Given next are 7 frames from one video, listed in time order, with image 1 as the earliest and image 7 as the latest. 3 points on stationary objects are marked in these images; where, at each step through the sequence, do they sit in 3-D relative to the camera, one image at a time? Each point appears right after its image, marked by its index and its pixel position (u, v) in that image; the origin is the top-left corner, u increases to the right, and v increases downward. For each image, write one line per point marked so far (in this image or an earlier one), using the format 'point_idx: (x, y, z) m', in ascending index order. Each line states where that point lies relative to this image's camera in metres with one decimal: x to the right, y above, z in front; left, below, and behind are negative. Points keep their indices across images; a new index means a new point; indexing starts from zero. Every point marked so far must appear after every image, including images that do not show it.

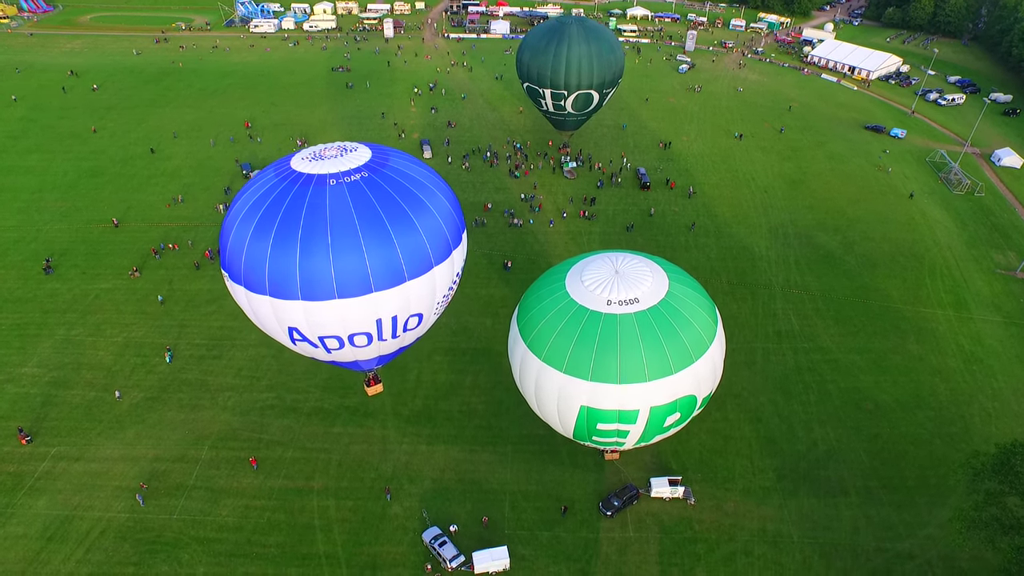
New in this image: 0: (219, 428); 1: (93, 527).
0: (-10.9, -5.2, +19.8) m
1: (-13.4, -7.7, +17.0) m
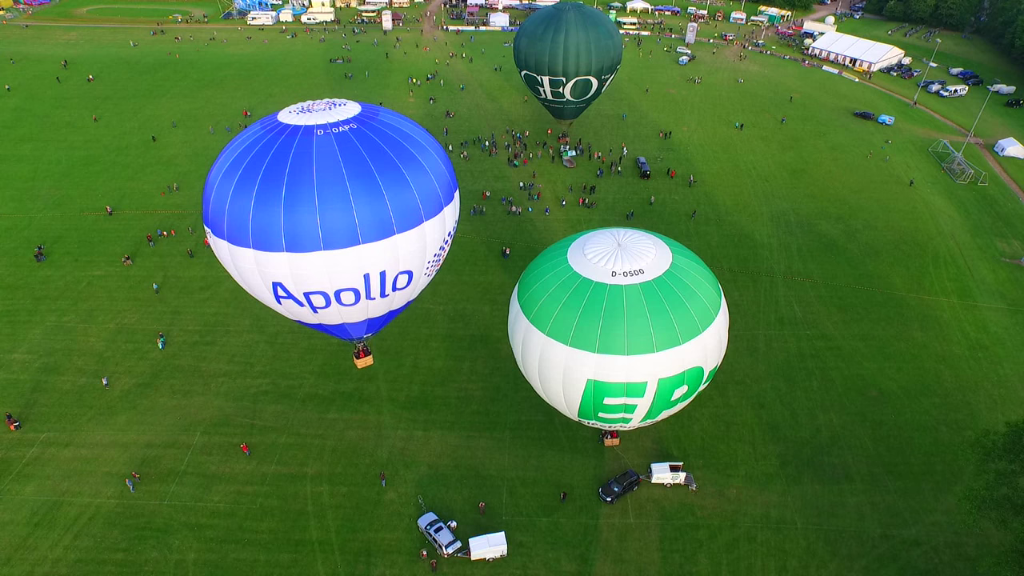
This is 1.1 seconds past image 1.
0: (-11.0, -4.6, +19.4) m
1: (-13.5, -7.1, +16.6) m
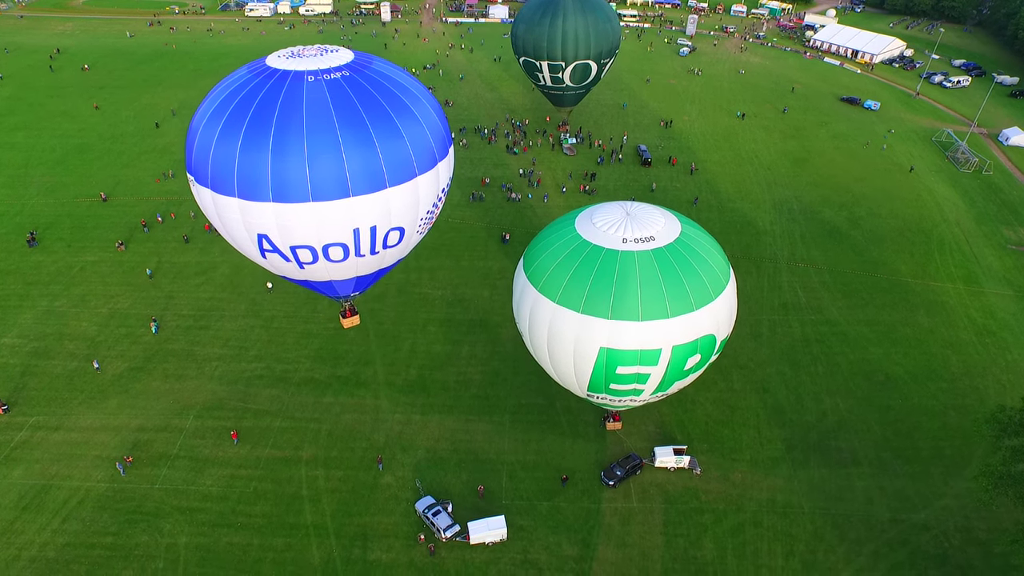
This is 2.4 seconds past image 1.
0: (-11.0, -3.9, +19.0) m
1: (-13.5, -6.4, +16.2) m
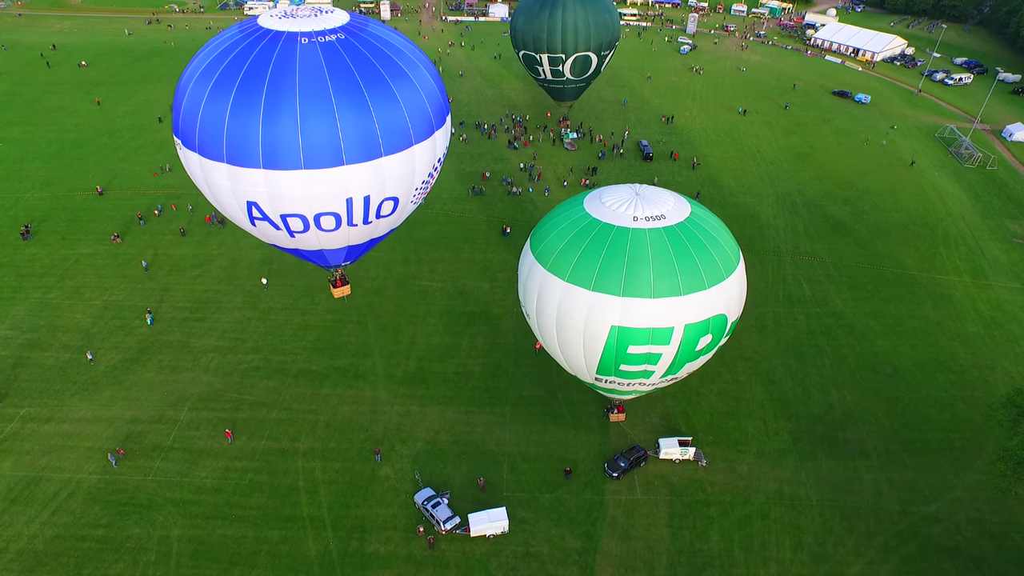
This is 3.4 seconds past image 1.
0: (-11.0, -3.6, +18.6) m
1: (-13.5, -6.0, +15.8) m
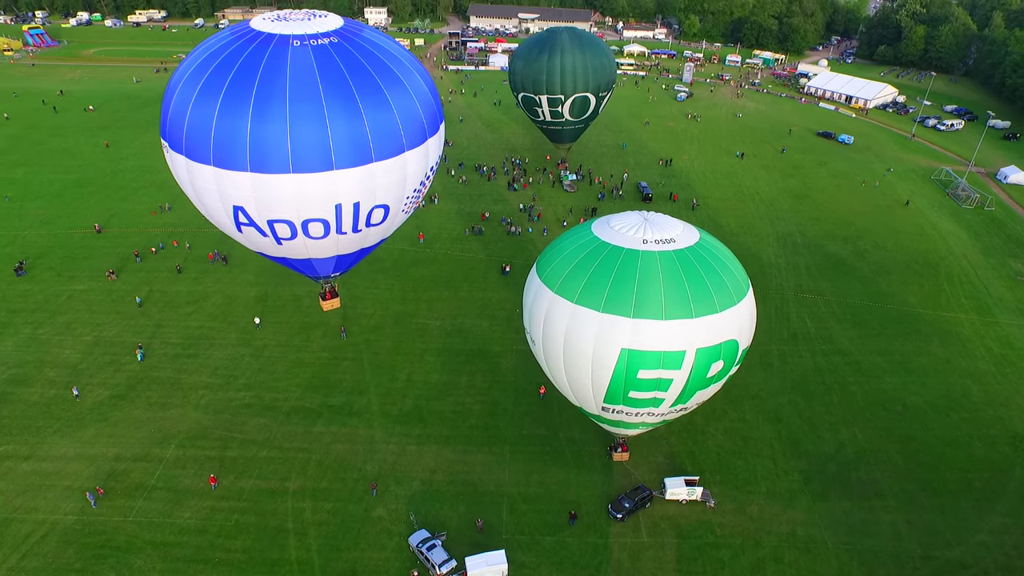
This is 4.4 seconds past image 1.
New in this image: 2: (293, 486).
0: (-11.0, -4.7, +18.1) m
1: (-13.5, -6.9, +15.1) m
2: (-6.8, -6.1, +16.5) m
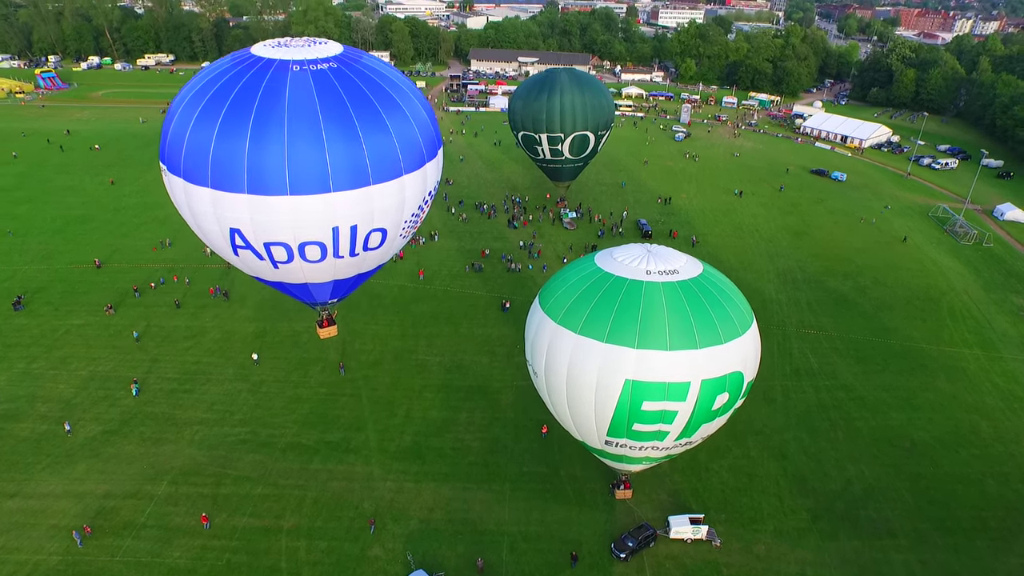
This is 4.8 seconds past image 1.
0: (-10.9, -5.8, +17.8) m
1: (-13.5, -7.8, +14.7) m
2: (-6.8, -7.1, +16.1) m
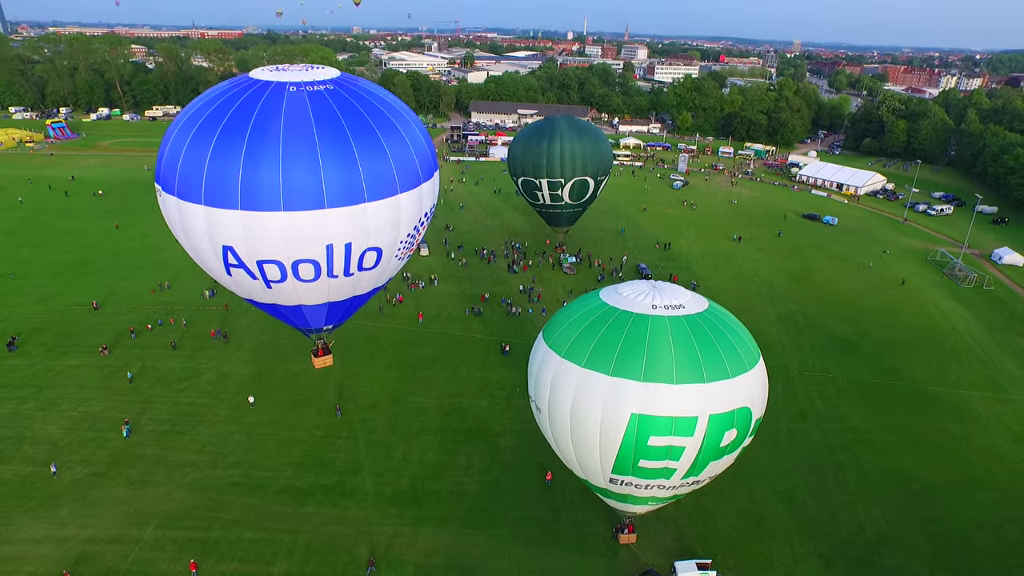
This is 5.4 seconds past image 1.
0: (-11.0, -7.1, +17.3) m
1: (-13.5, -8.7, +14.1) m
2: (-6.8, -8.2, +15.5) m
